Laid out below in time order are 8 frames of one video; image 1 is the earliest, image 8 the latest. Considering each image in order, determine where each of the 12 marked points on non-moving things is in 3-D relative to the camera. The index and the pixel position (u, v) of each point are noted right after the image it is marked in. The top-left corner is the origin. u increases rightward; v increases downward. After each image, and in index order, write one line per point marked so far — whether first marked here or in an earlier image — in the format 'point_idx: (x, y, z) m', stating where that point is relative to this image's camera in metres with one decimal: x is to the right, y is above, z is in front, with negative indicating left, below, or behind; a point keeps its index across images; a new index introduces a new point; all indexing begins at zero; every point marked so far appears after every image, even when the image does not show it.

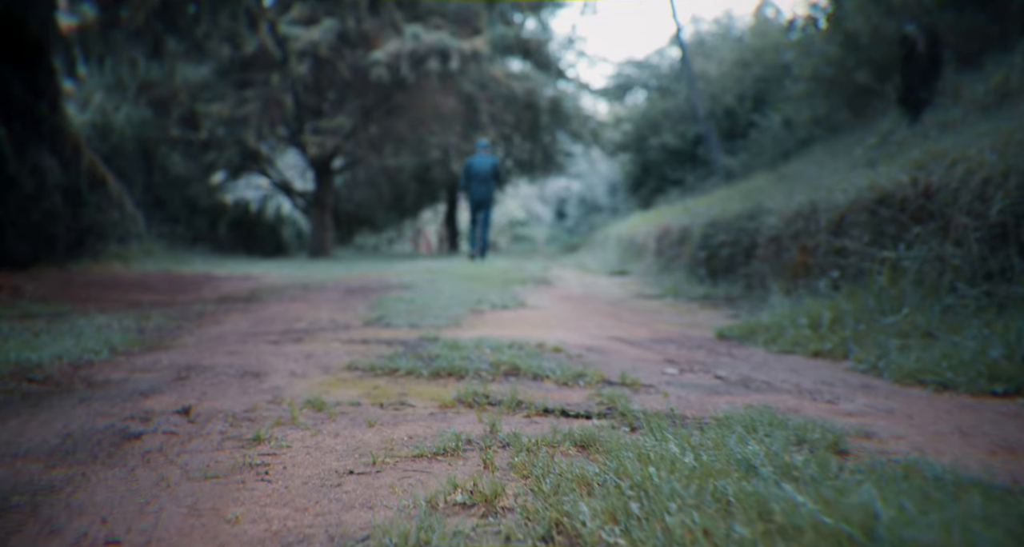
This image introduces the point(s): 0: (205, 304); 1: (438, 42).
0: (-3.4, -0.3, +8.3) m
1: (-1.5, +4.5, +15.1) m
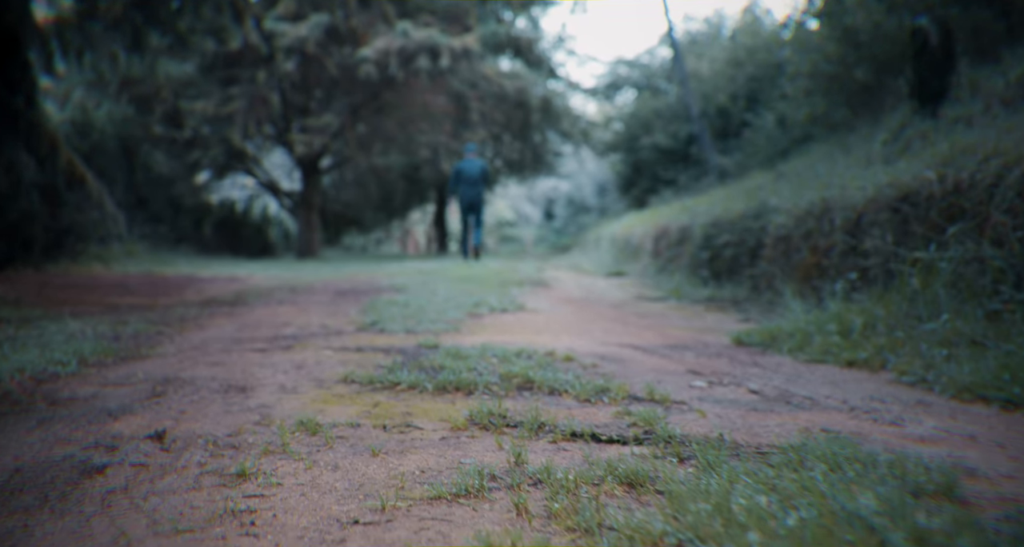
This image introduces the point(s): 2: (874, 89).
0: (-3.4, -0.4, +7.9) m
1: (-1.7, +4.5, +14.8) m
2: (+5.5, +2.9, +11.7) m
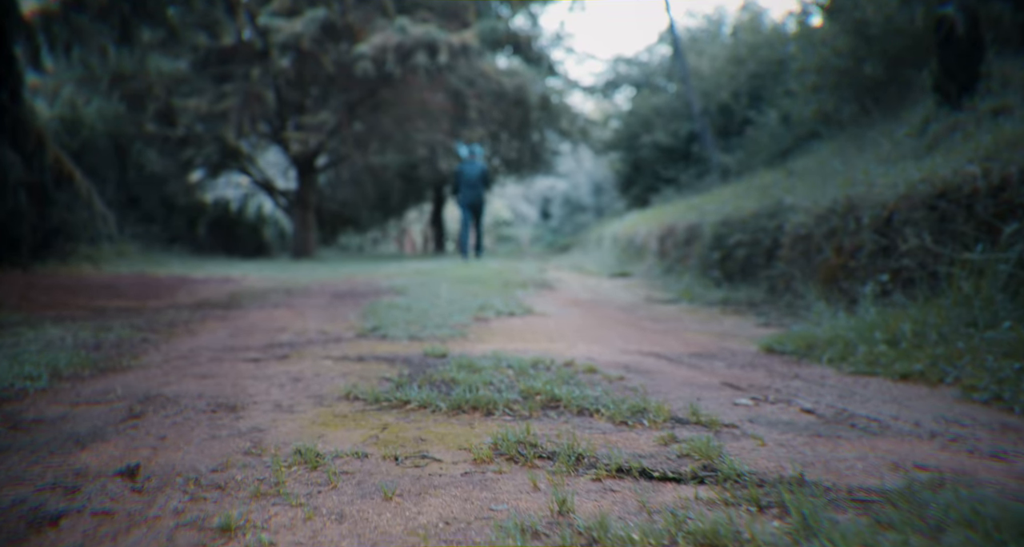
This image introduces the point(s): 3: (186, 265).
0: (-3.3, -0.4, +7.5) m
1: (-1.7, +4.5, +14.4) m
2: (+5.6, +2.9, +11.4) m
3: (-6.2, +0.2, +14.3) m
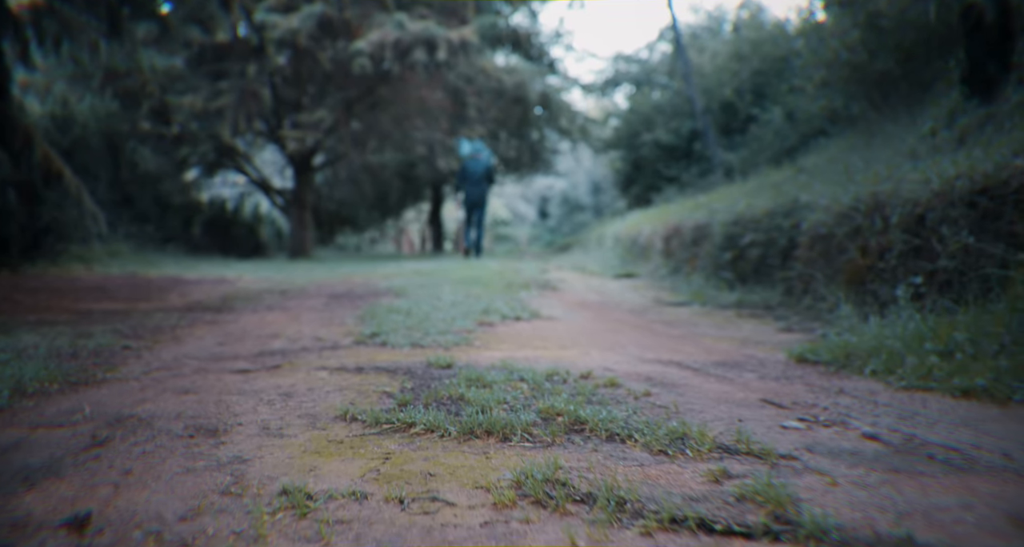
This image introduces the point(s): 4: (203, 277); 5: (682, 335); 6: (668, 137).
0: (-3.3, -0.4, +7.2) m
1: (-1.6, +4.5, +14.1) m
2: (+5.6, +2.9, +11.0) m
3: (-6.2, +0.2, +14.0) m
4: (-5.0, 0.0, +12.1) m
5: (+1.2, -0.5, +5.4) m
6: (+4.1, +3.6, +19.8) m
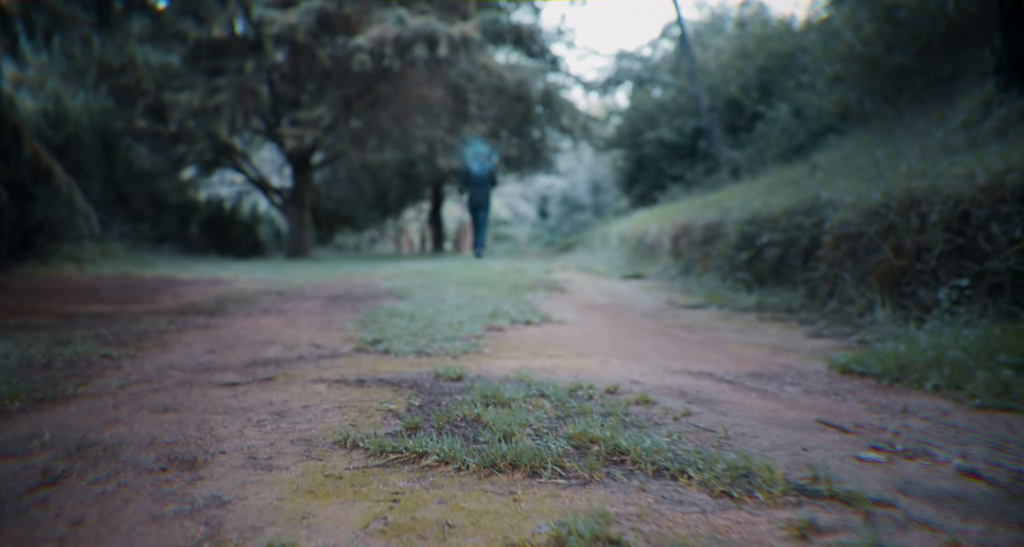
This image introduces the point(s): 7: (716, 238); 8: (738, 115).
0: (-3.2, -0.4, +6.8) m
1: (-1.6, +4.5, +13.7) m
2: (+5.7, +2.9, +10.7) m
3: (-6.1, +0.2, +13.6) m
4: (-4.9, -0.1, +11.7) m
5: (+1.3, -0.5, +5.1) m
6: (+4.2, +3.6, +19.5) m
7: (+2.8, +0.5, +10.2) m
8: (+5.7, +4.0, +19.0) m
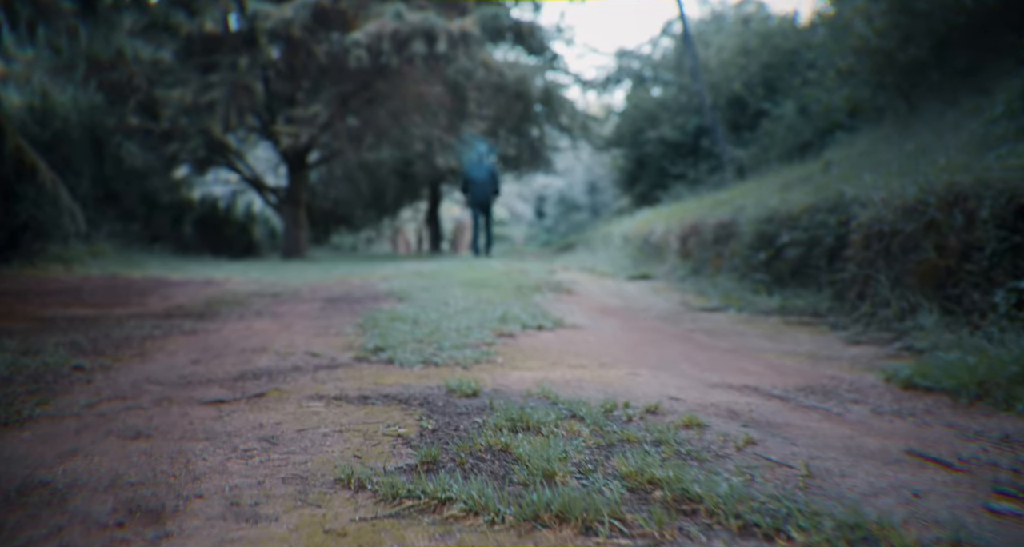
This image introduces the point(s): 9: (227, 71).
0: (-3.1, -0.4, +6.4) m
1: (-1.5, +4.5, +13.3) m
2: (+5.7, +2.8, +10.3) m
3: (-6.1, +0.1, +13.2) m
4: (-4.9, -0.1, +11.3) m
5: (+1.4, -0.5, +4.7) m
6: (+4.2, +3.6, +19.1) m
7: (+2.8, +0.5, +9.8) m
8: (+5.8, +4.0, +18.7) m
9: (-5.2, +3.7, +13.6) m
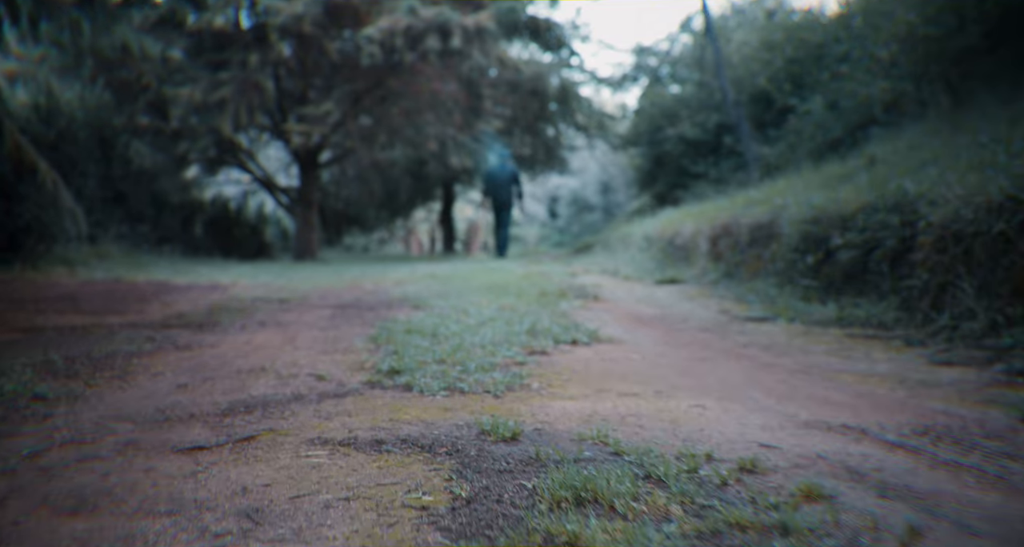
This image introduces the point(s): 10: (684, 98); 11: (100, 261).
0: (-2.9, -0.5, +5.9) m
1: (-1.2, +4.4, +12.7) m
2: (+6.0, +2.8, +9.6) m
3: (-5.8, +0.1, +12.7) m
4: (-4.6, -0.1, +10.7) m
5: (+1.6, -0.5, +4.0) m
6: (+4.6, +3.5, +18.4) m
7: (+3.1, +0.4, +9.1) m
8: (+6.2, +4.0, +18.0) m
9: (-4.9, +3.7, +13.1) m
10: (+4.5, +4.5, +19.2) m
11: (-6.8, +0.2, +12.2) m
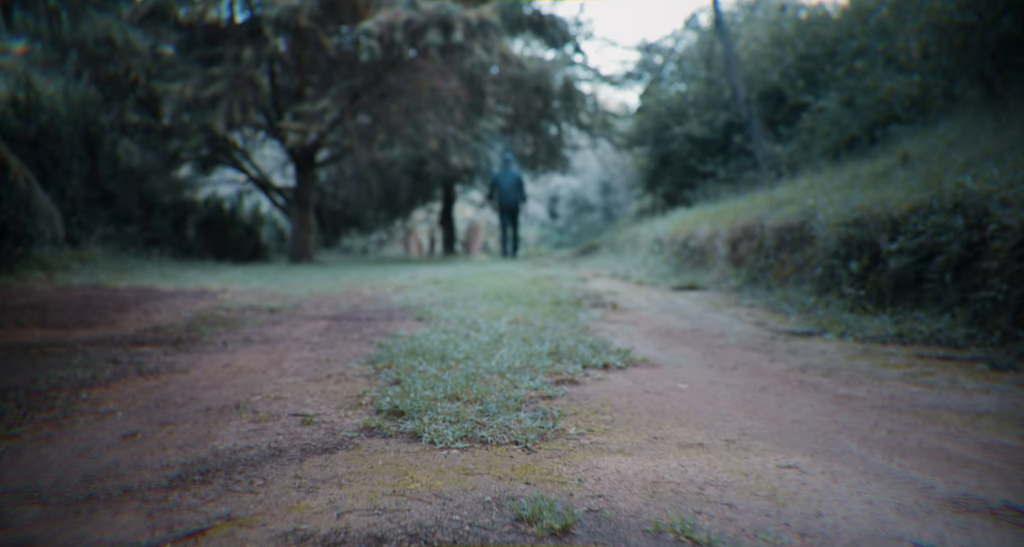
0: (-2.8, -0.5, +5.1) m
1: (-1.1, +4.3, +12.0) m
2: (+6.1, +2.7, +8.9) m
3: (-5.7, 0.0, +11.9) m
4: (-4.4, -0.2, +10.0) m
5: (+1.7, -0.6, +3.3) m
6: (+4.7, +3.5, +17.7) m
7: (+3.2, +0.3, +8.4) m
8: (+6.3, +3.9, +17.3) m
9: (-4.7, +3.6, +12.4) m
10: (+4.6, +4.4, +18.5) m
11: (-6.6, +0.1, +11.5) m
